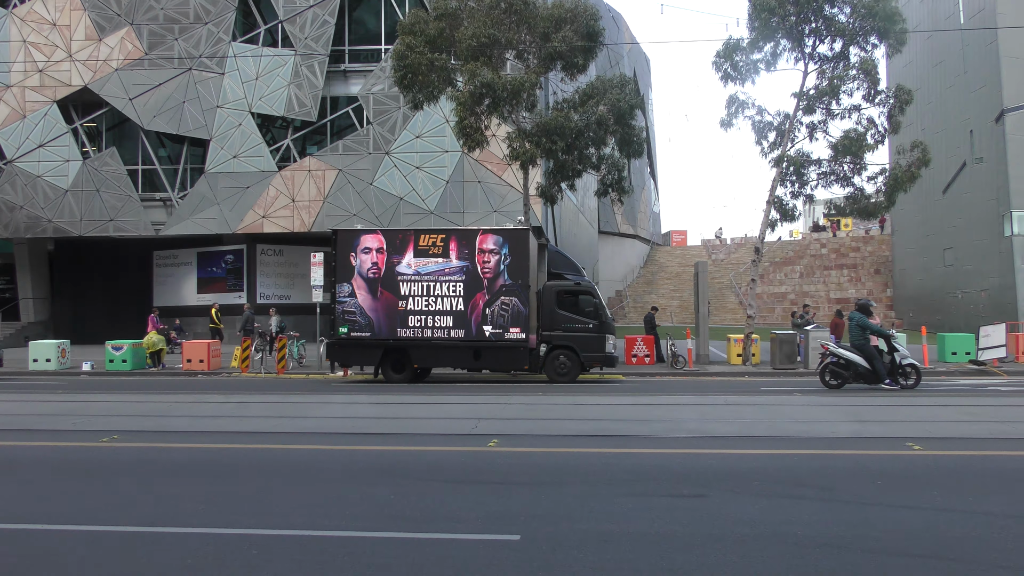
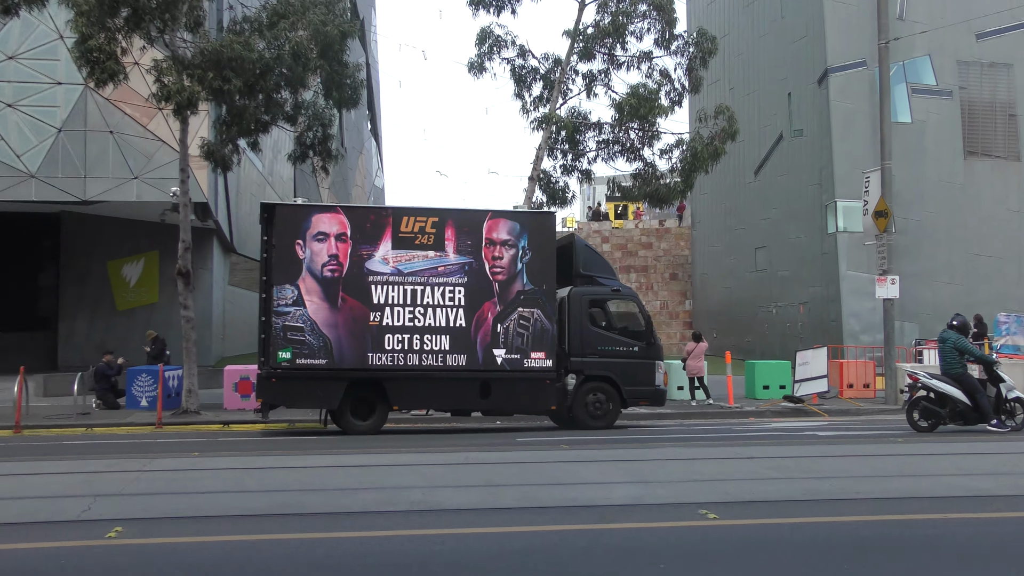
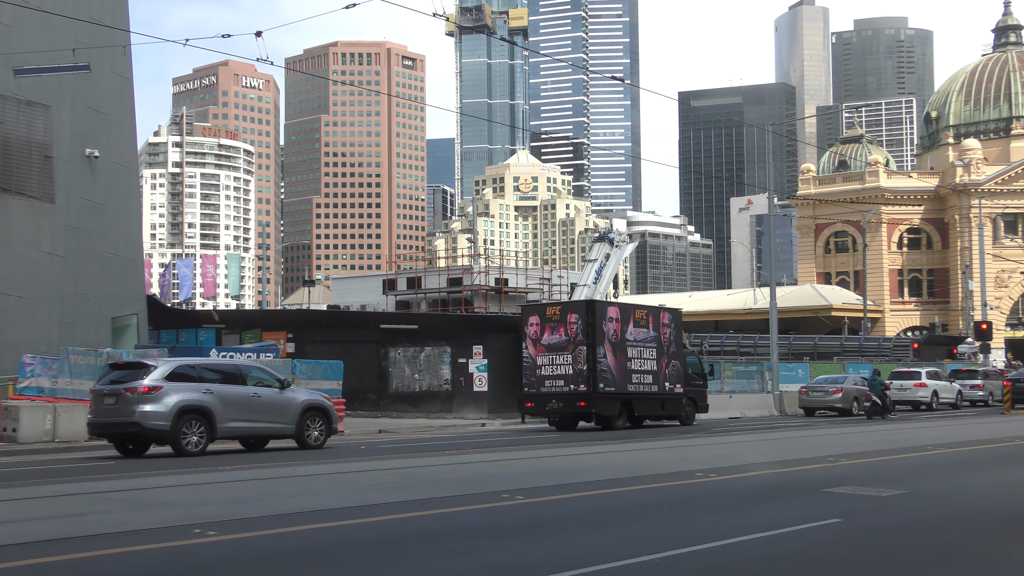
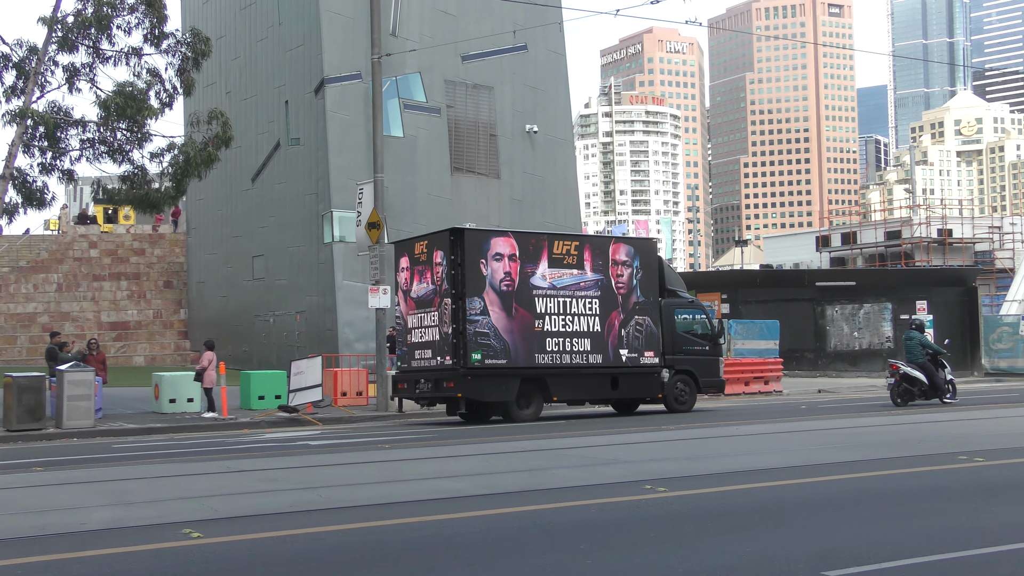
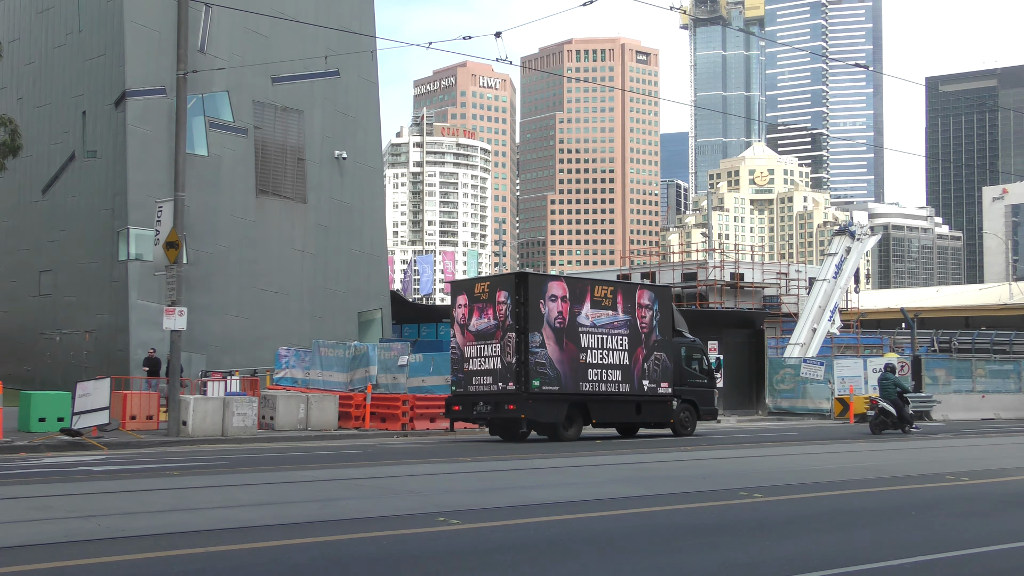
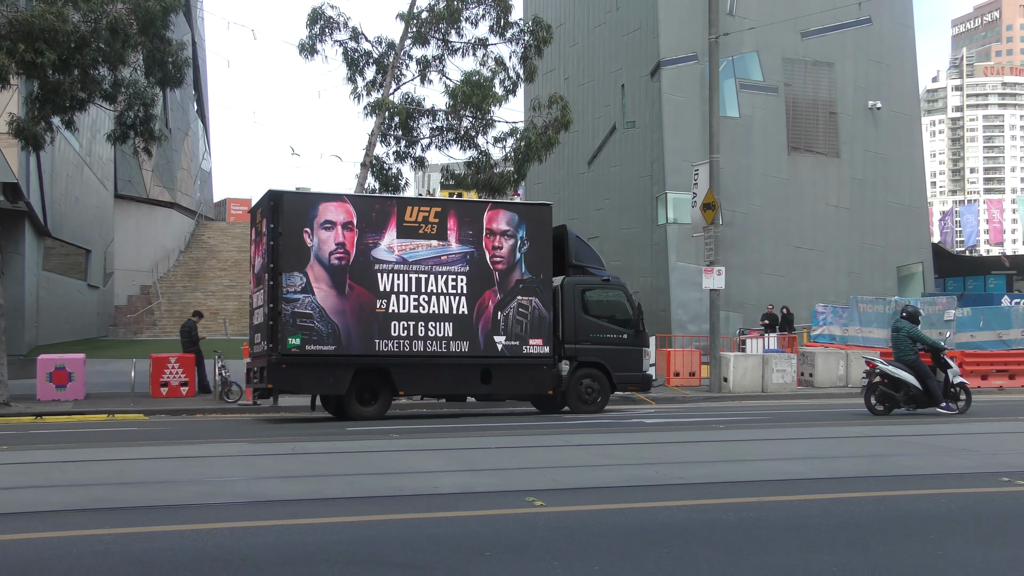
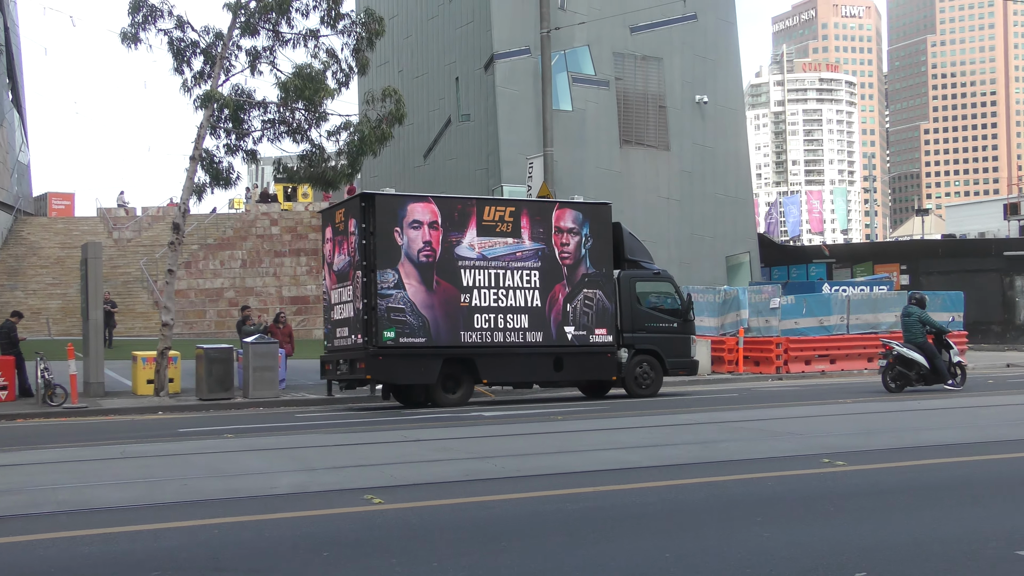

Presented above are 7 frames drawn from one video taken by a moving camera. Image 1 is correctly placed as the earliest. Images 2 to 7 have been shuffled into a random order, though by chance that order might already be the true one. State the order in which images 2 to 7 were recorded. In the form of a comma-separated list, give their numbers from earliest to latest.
2, 6, 7, 4, 5, 3
